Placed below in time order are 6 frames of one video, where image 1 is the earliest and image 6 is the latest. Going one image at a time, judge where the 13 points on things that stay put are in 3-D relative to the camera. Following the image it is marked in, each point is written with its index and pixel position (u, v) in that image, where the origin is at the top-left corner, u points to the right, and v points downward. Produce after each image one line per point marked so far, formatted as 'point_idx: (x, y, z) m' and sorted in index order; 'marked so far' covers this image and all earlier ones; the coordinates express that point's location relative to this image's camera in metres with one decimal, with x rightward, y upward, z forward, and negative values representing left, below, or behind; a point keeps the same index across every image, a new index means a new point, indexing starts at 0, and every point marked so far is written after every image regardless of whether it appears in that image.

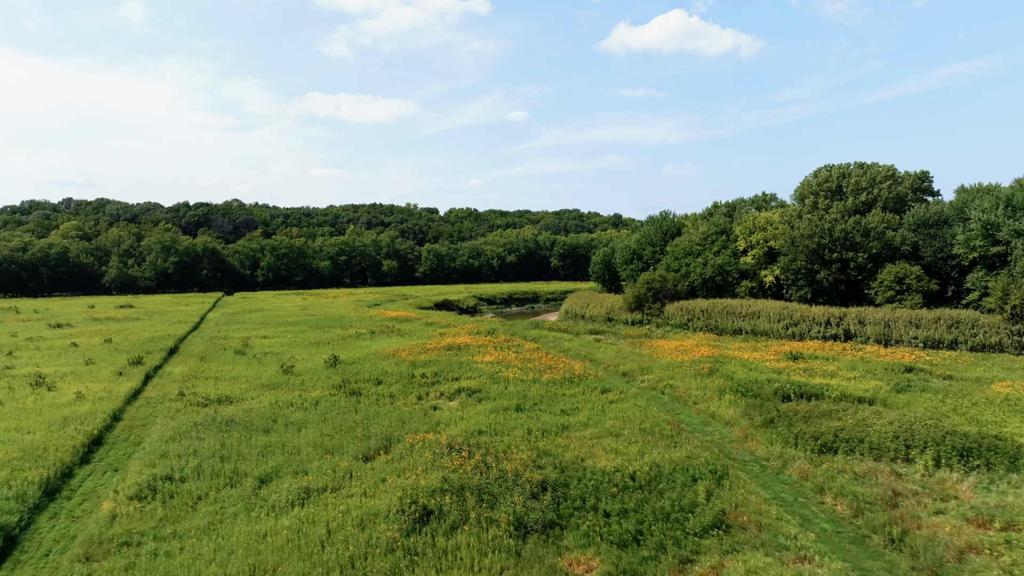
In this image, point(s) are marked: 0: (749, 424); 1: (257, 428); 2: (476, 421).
0: (+5.6, -3.3, +16.5) m
1: (-6.0, -3.3, +16.5) m
2: (-0.9, -3.3, +17.2) m
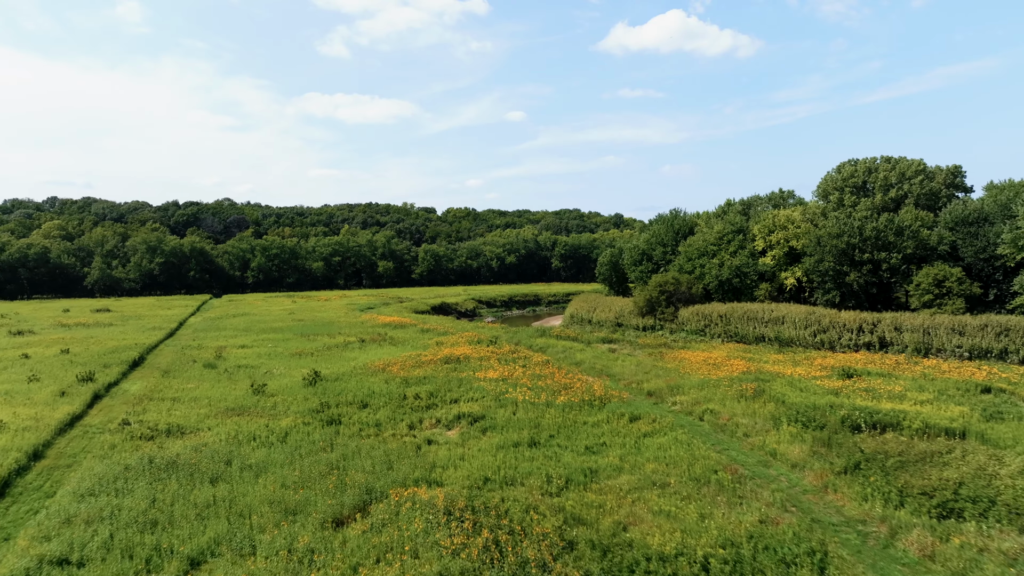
0: (+5.9, -3.4, +13.1) m
1: (-5.8, -3.5, +13.0) m
2: (-0.6, -3.5, +13.7) m
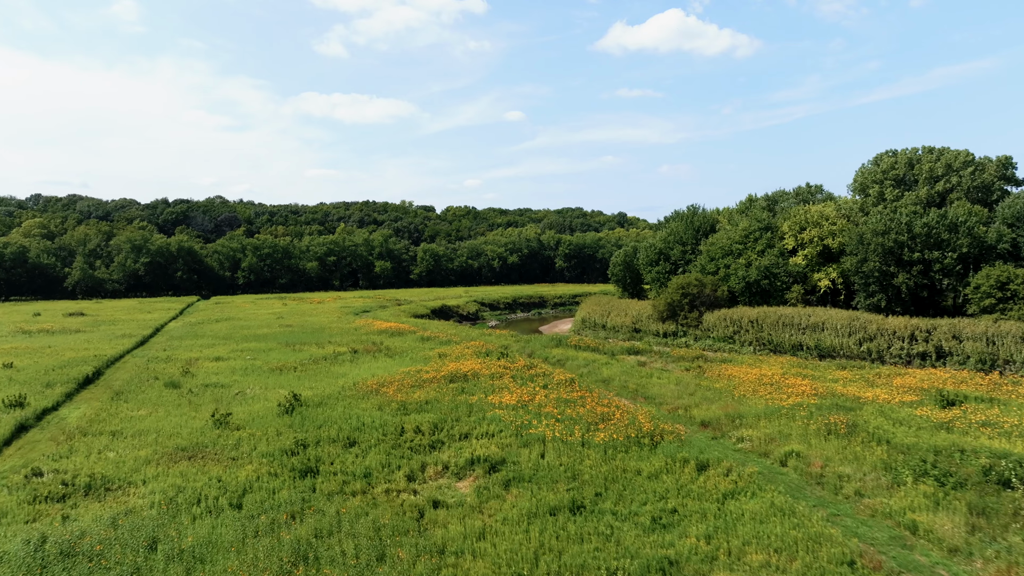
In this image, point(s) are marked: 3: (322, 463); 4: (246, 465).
0: (+6.5, -3.6, +9.0) m
1: (-5.2, -3.6, +9.0) m
2: (0.0, -3.6, +9.7) m
3: (-3.8, -3.5, +13.9) m
4: (-5.3, -3.5, +13.8) m
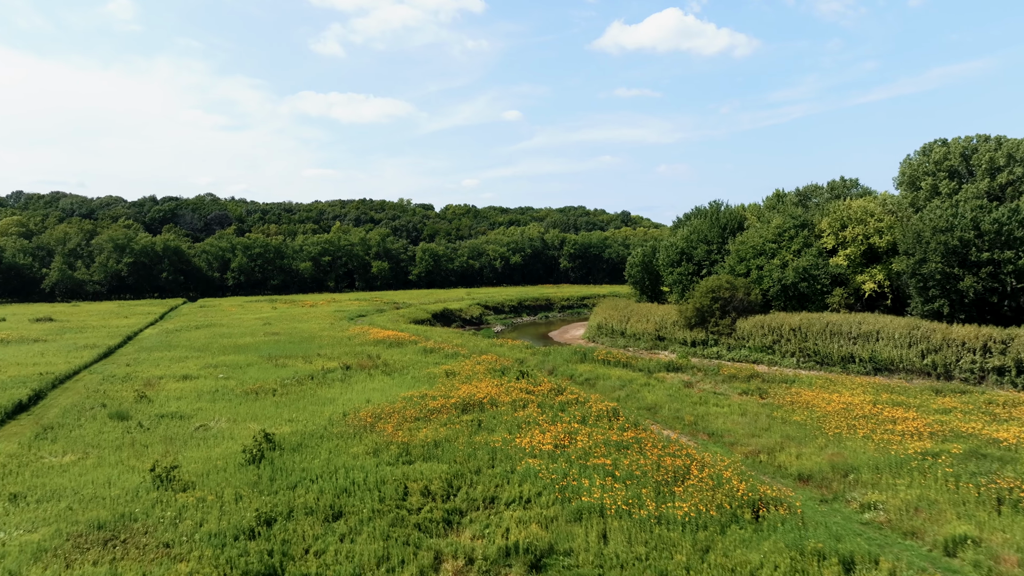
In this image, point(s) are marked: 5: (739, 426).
0: (+7.3, -3.8, +4.8) m
1: (-4.4, -3.9, +4.7) m
2: (+0.7, -3.9, +5.5) m
3: (-3.1, -3.7, +9.6) m
4: (-4.5, -3.7, +9.5) m
5: (+5.6, -3.4, +17.1) m
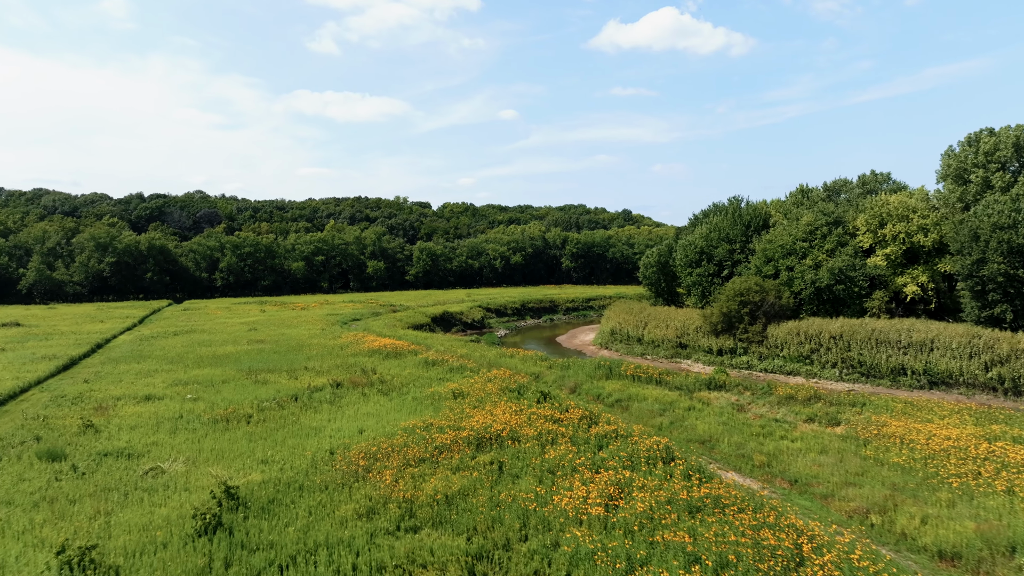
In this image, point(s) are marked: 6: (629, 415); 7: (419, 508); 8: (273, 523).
0: (+7.9, -4.0, +1.4) m
1: (-3.8, -4.0, +1.2) m
2: (+1.4, -4.0, +2.0) m
3: (-2.5, -3.9, +6.1) m
4: (-3.9, -3.9, +6.0) m
5: (+6.1, -3.6, +13.7) m
6: (+3.1, -3.3, +18.2) m
7: (-1.5, -3.6, +11.4) m
8: (-3.8, -3.6, +10.8) m
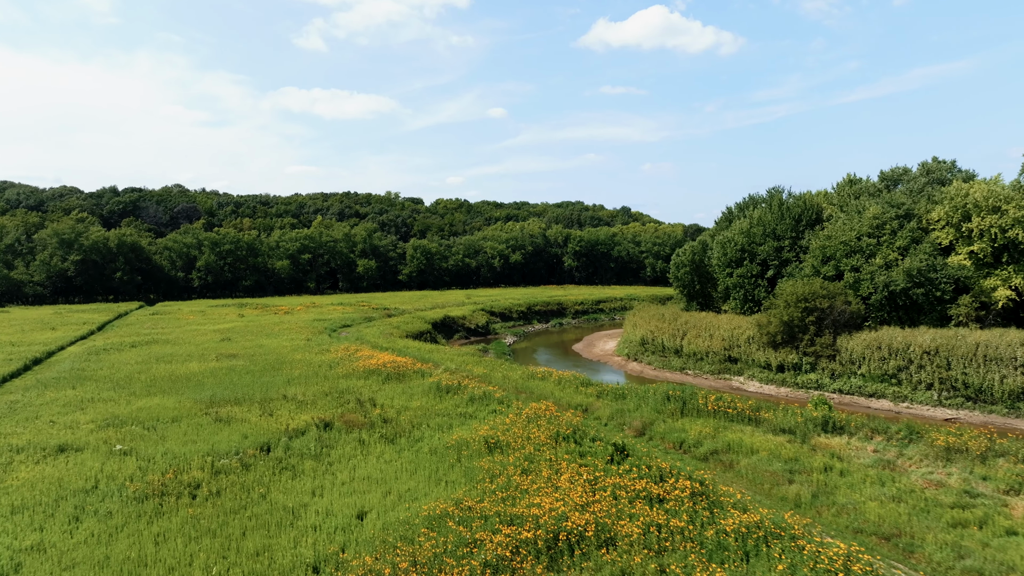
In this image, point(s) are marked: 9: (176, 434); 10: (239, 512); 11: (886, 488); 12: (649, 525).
0: (+9.4, -4.2, -4.1) m
1: (-2.3, -4.3, -4.5) m
2: (+2.9, -4.3, -3.6) m
3: (-1.0, -4.1, +0.4) m
4: (-2.5, -4.1, +0.3) m
5: (+7.4, -3.8, +8.1) m
6: (+4.3, -3.5, +12.6) m
7: (-0.2, -3.8, +5.7) m
8: (-2.4, -3.8, +5.1) m
9: (-7.9, -3.4, +16.4) m
10: (-4.6, -3.7, +11.6) m
11: (+6.7, -3.6, +12.4) m
12: (+2.0, -3.4, +10.1) m
